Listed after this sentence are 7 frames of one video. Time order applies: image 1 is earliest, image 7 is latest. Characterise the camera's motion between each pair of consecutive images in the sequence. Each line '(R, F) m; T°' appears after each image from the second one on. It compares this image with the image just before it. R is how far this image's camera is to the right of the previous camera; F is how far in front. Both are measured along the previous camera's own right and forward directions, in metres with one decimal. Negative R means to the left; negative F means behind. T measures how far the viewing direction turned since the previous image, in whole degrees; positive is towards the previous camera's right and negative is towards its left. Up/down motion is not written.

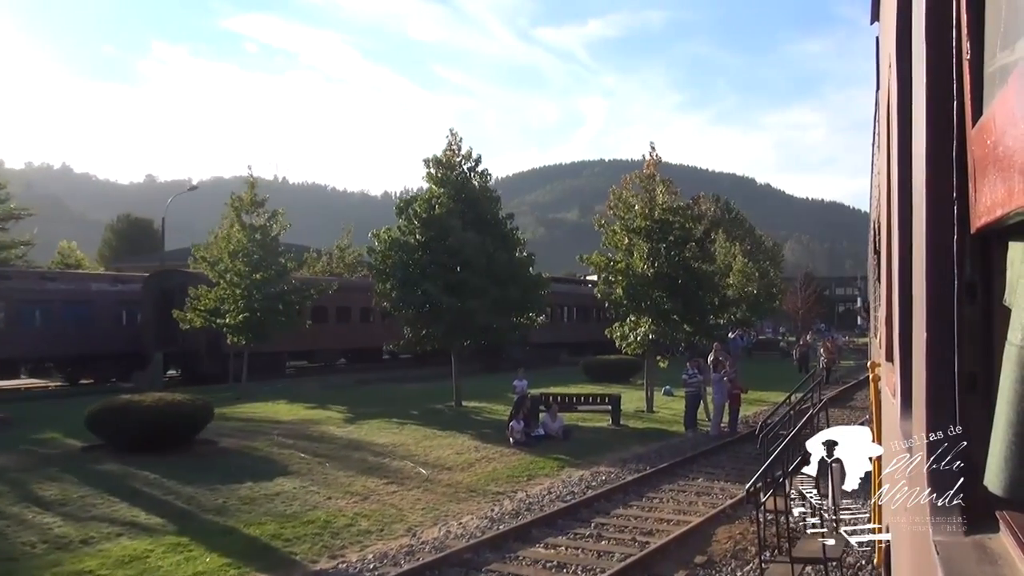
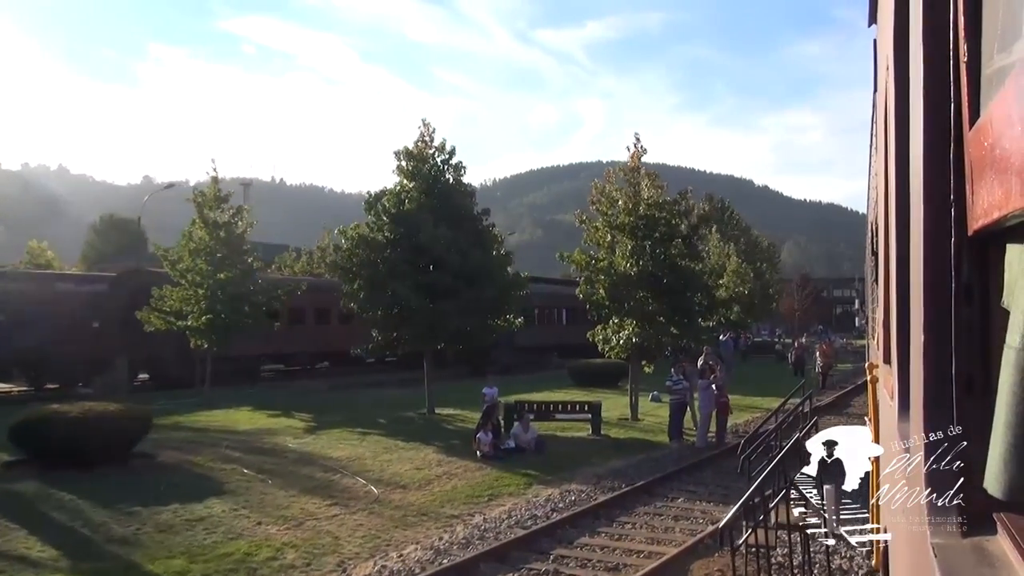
(+0.4, +0.9) m; 0°
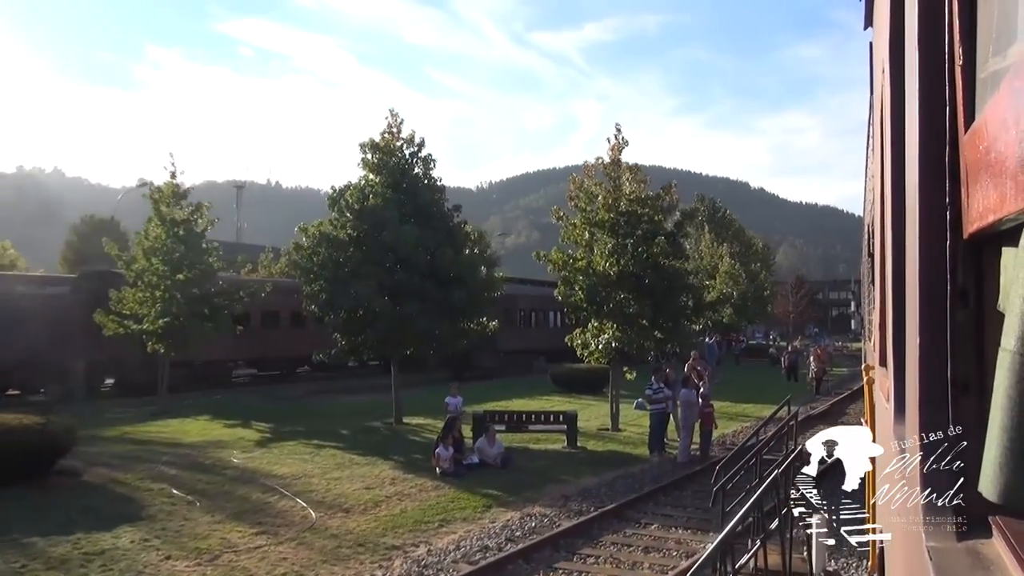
(+0.4, +0.9) m; 0°
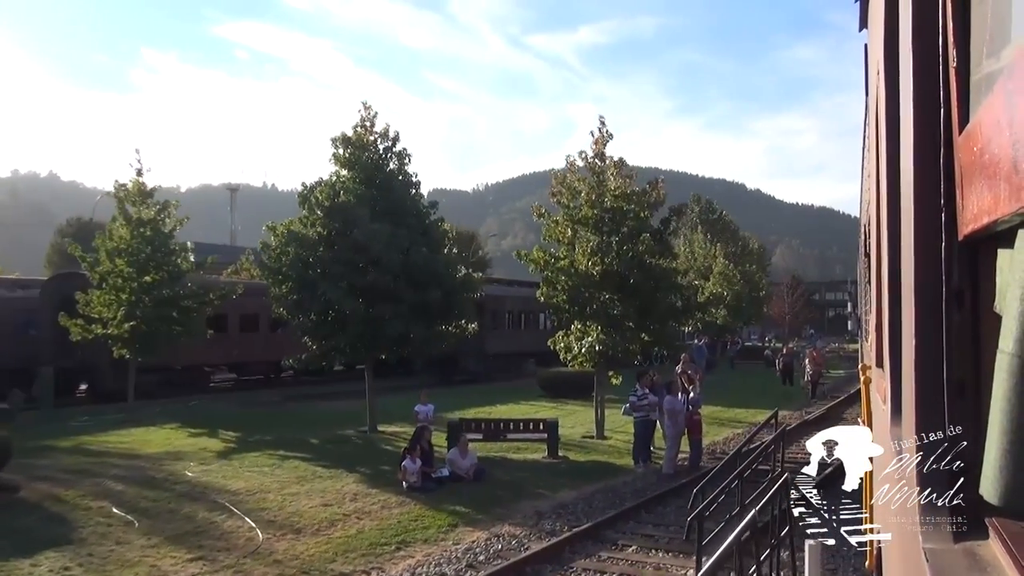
(+0.3, +0.6) m; 0°
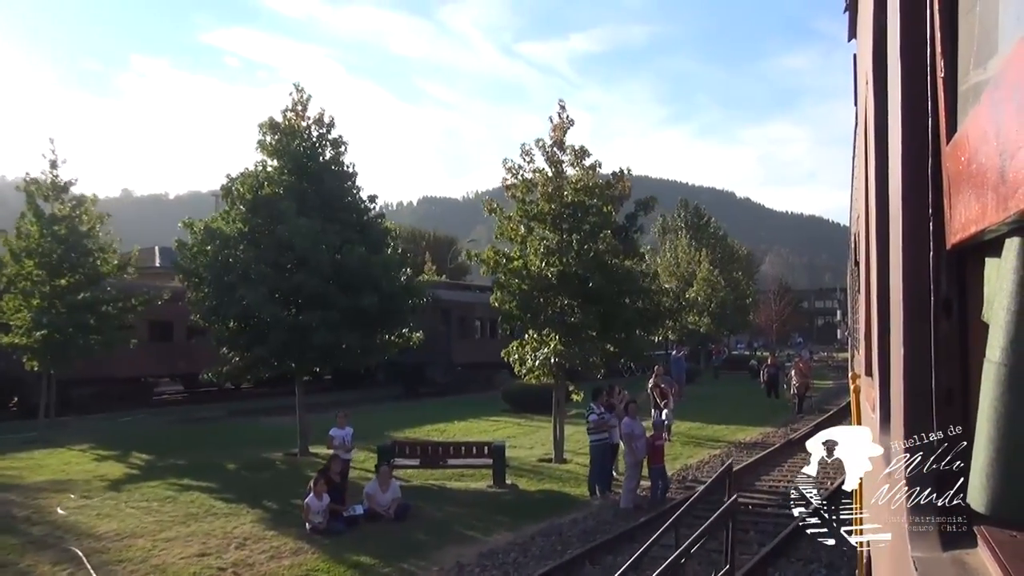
(+0.5, +1.4) m; +1°
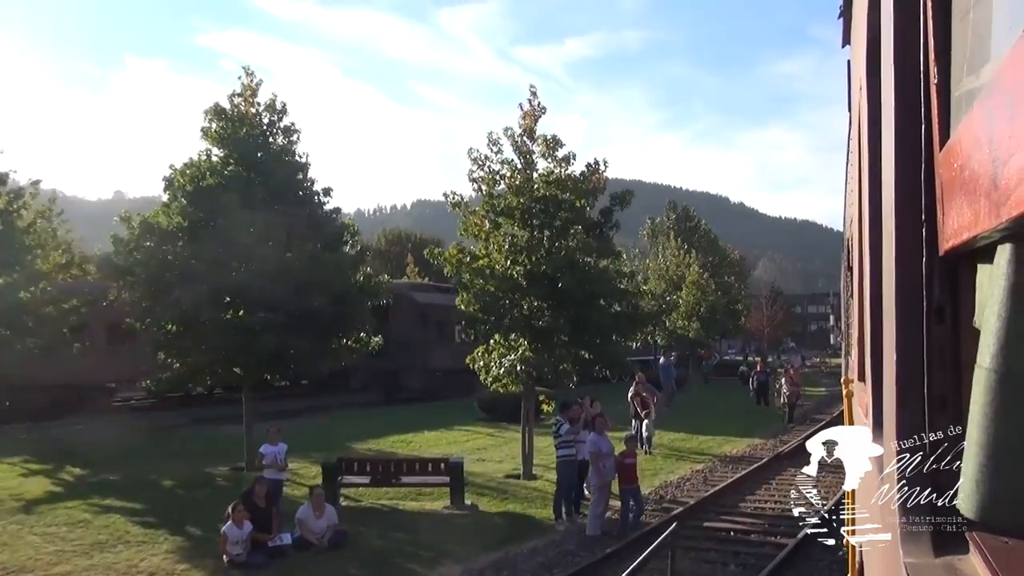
(+0.3, +0.9) m; 0°
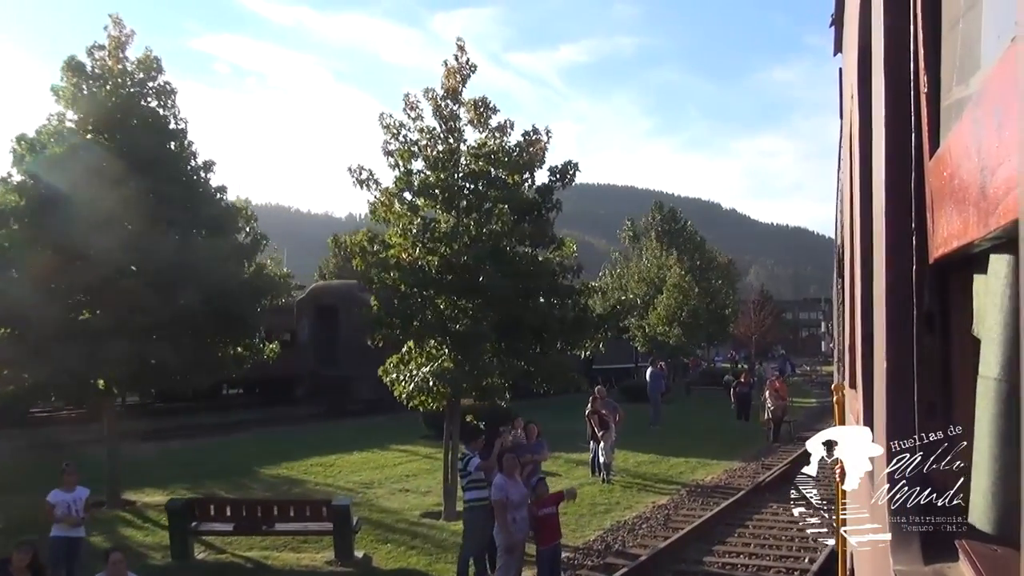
(-0.9, -2.6) m; 0°
